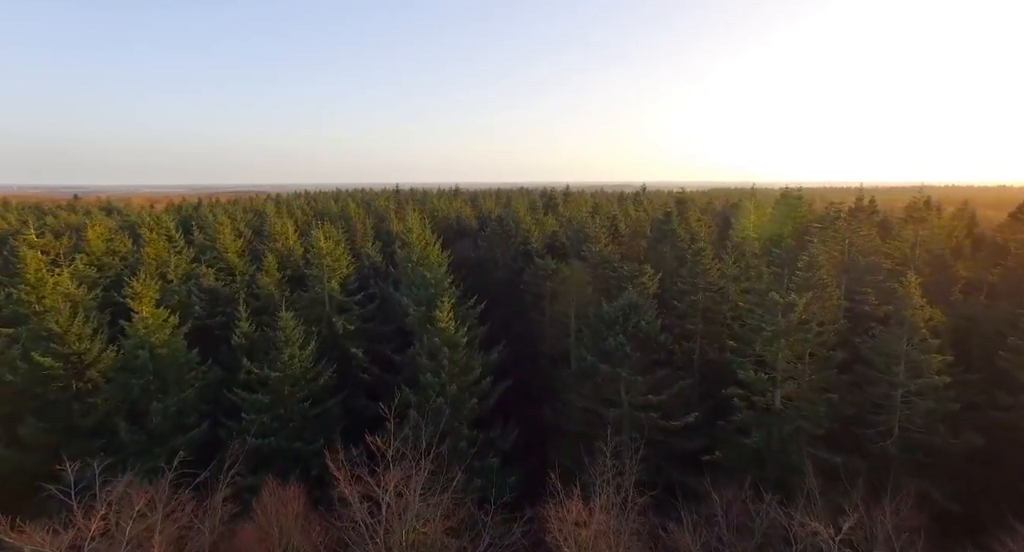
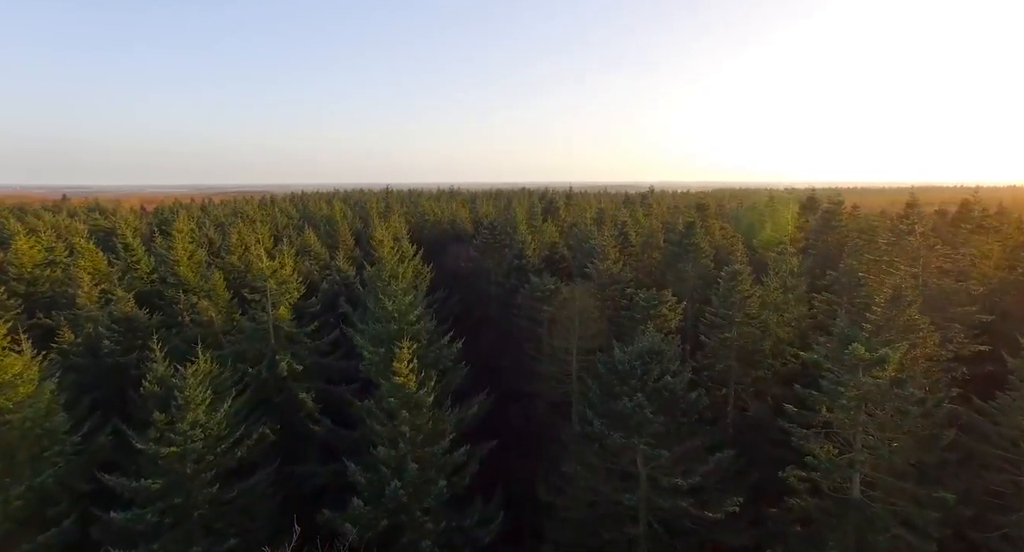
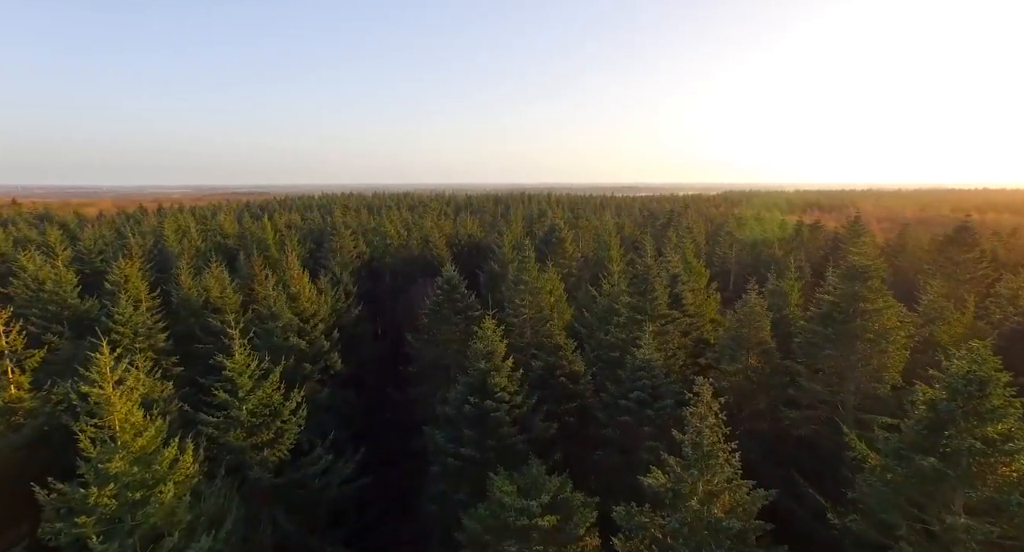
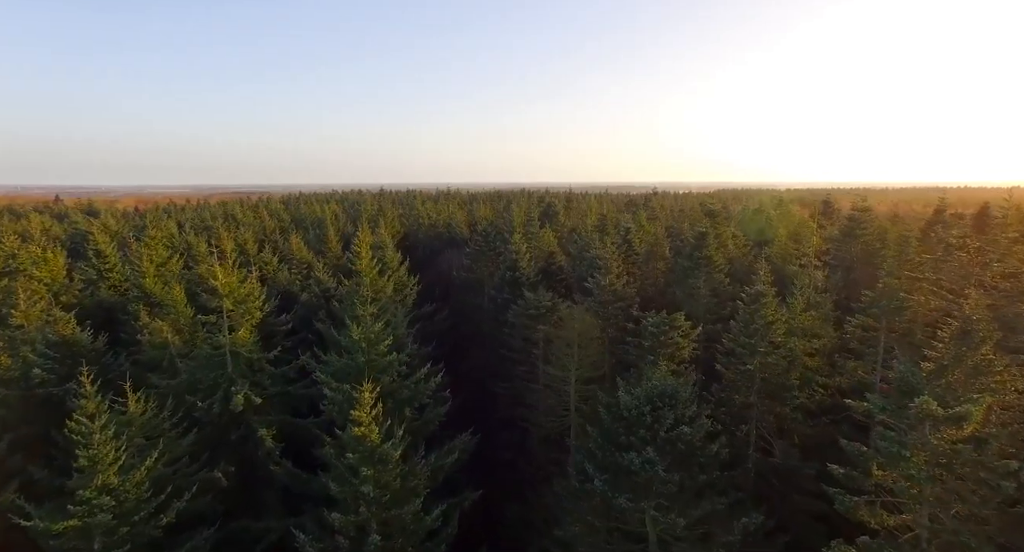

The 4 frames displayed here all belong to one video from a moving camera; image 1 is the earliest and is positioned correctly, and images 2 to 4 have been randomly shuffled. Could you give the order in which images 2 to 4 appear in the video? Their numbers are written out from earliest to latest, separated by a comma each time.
2, 4, 3
